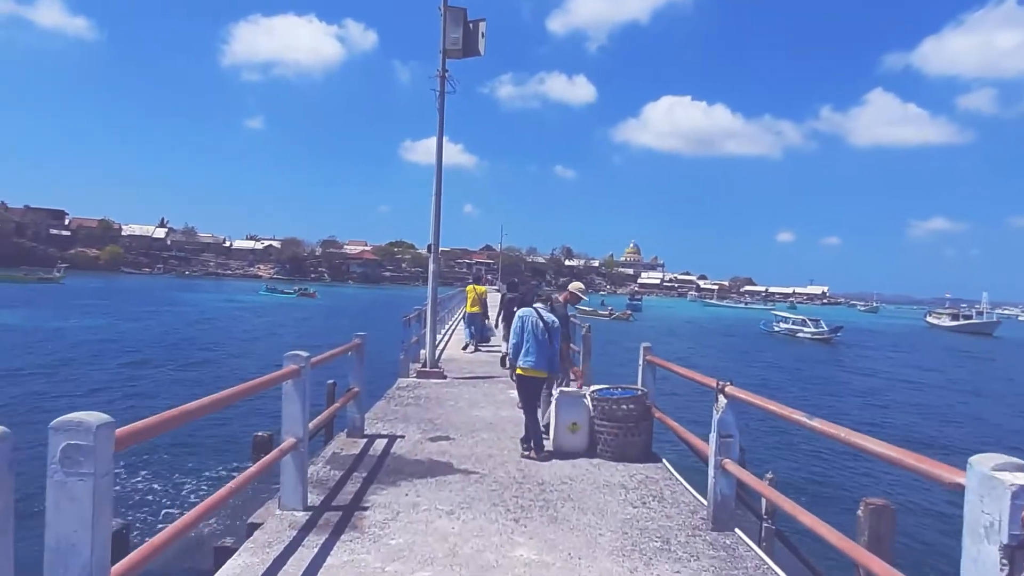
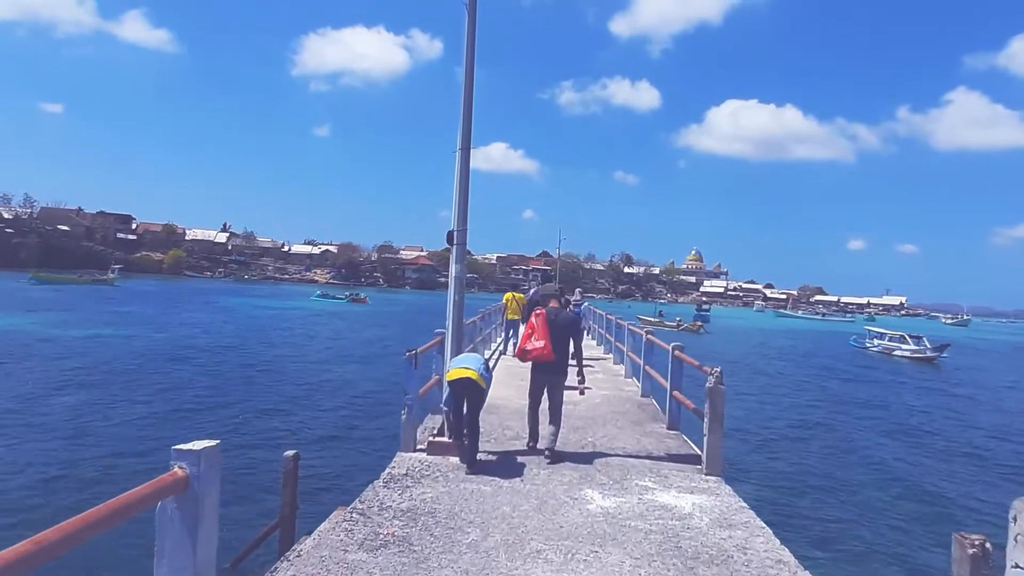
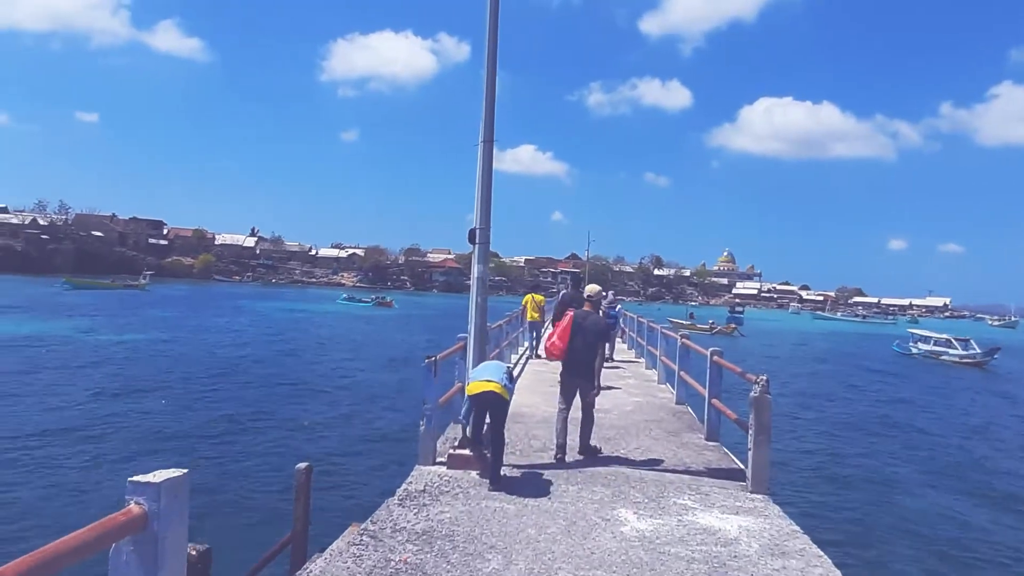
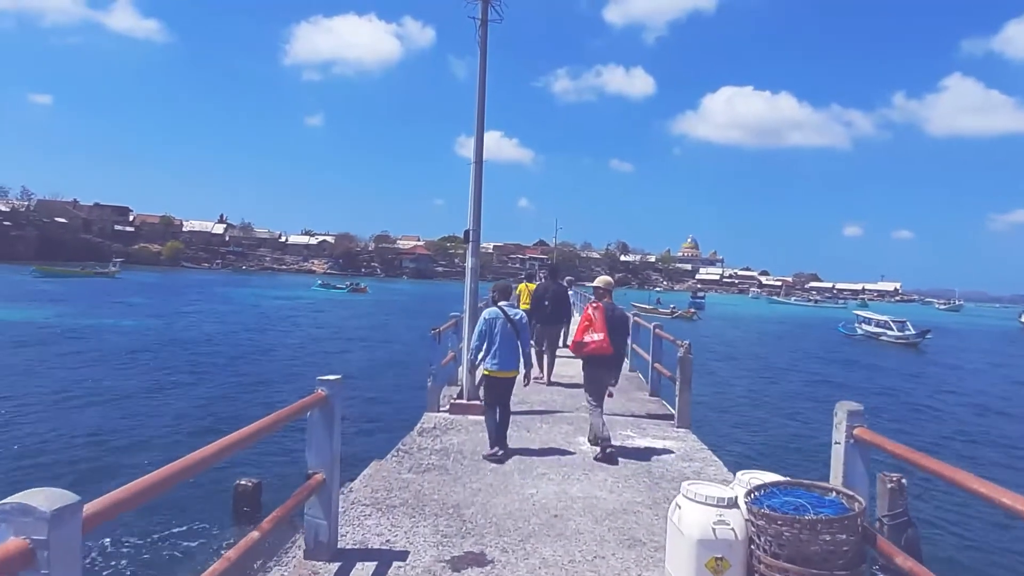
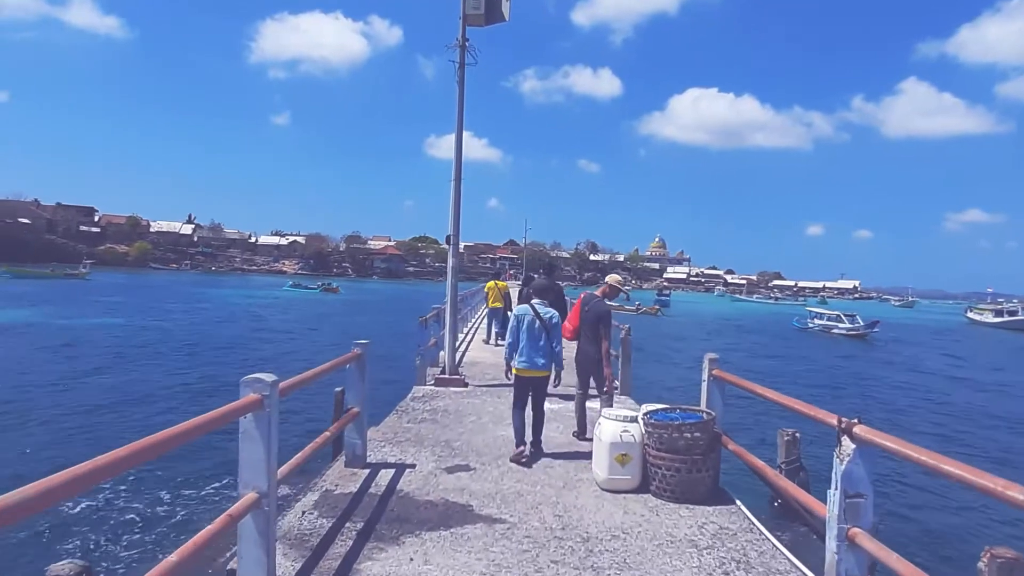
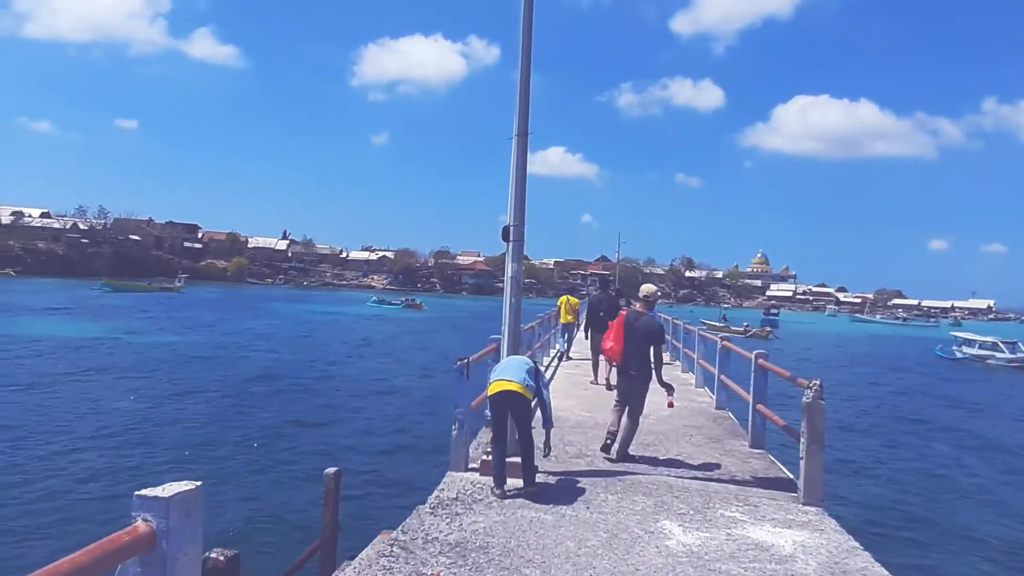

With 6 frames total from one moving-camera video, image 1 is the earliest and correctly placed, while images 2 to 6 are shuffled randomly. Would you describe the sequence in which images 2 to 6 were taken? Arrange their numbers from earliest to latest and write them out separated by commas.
5, 4, 2, 3, 6
